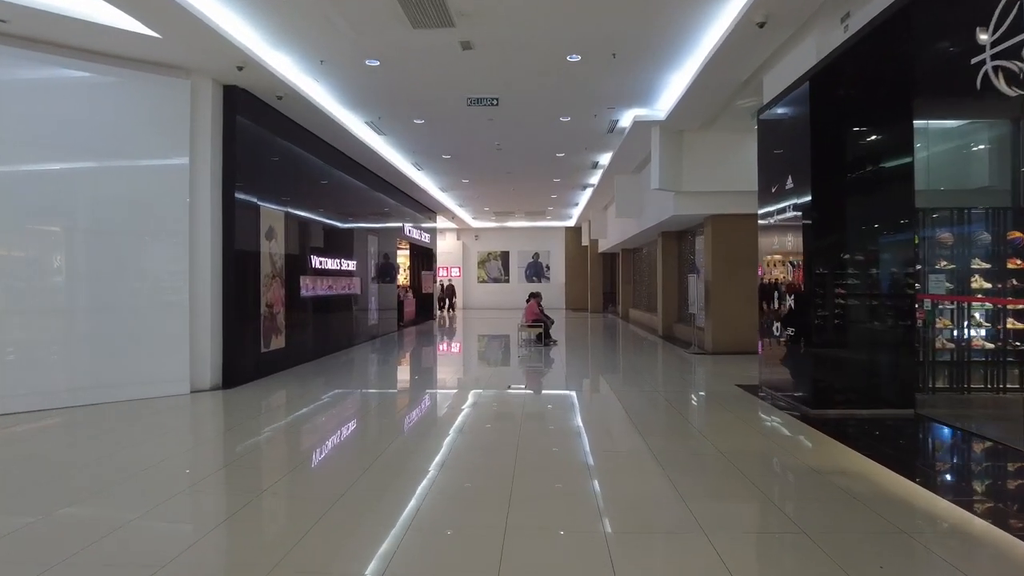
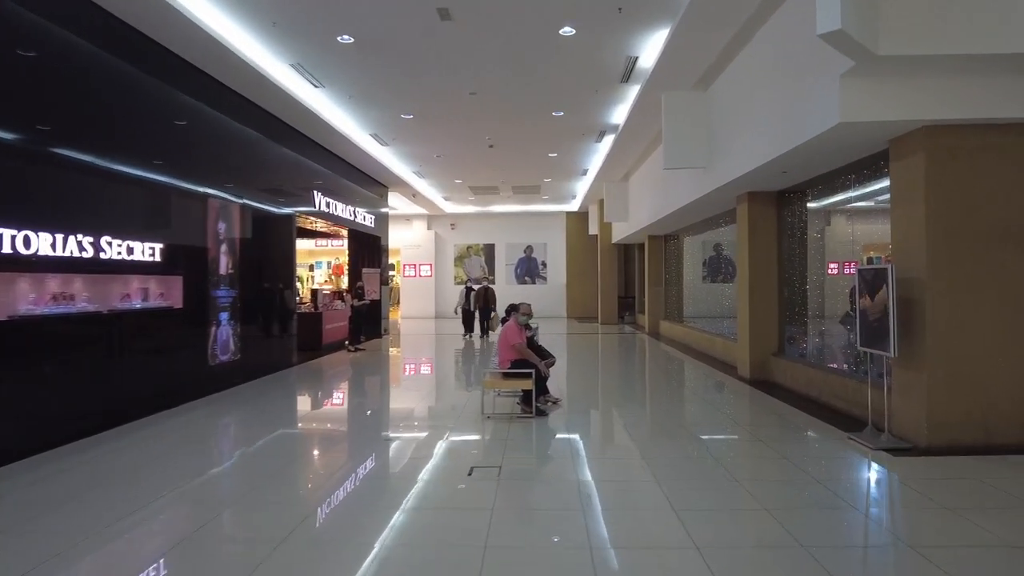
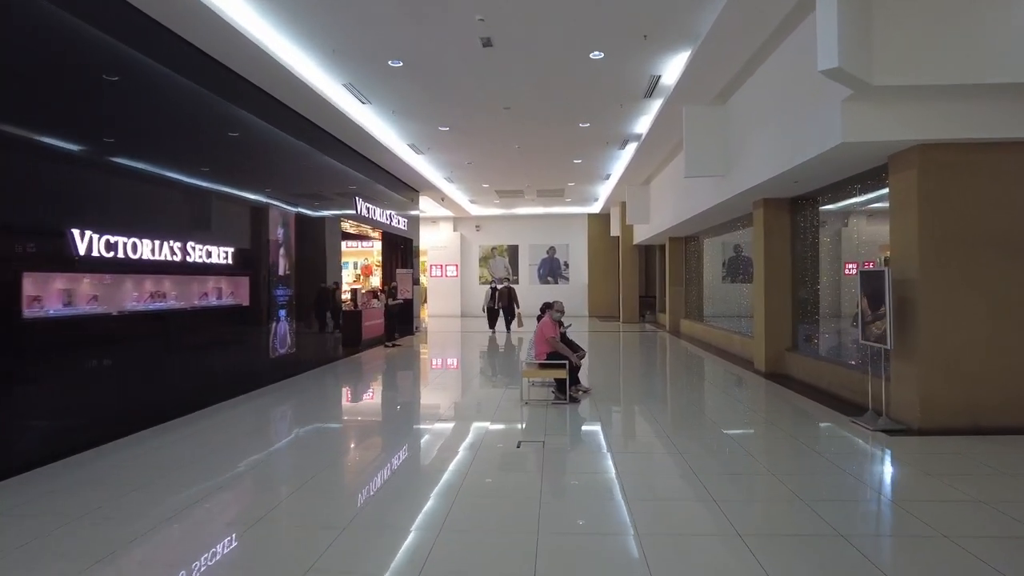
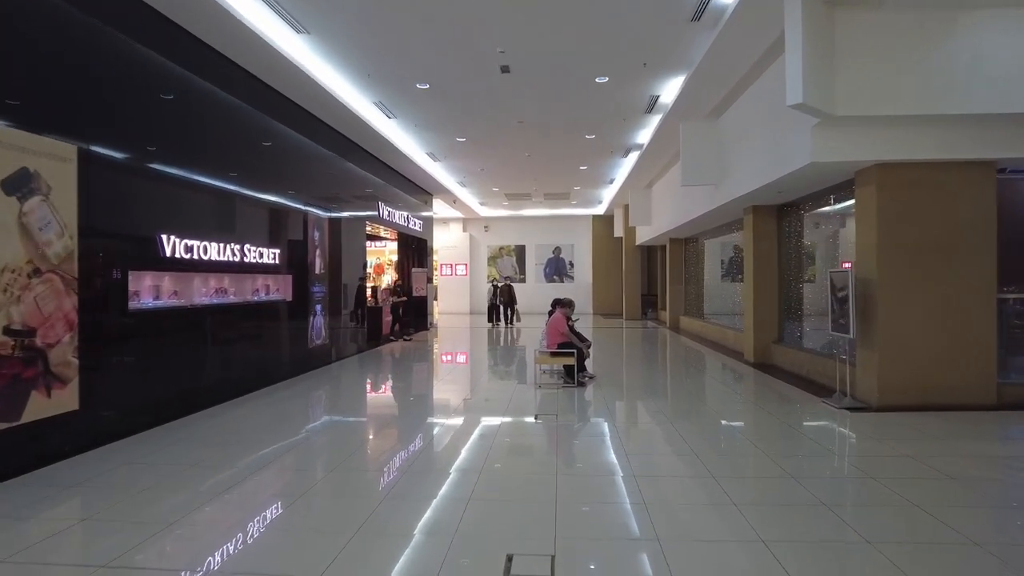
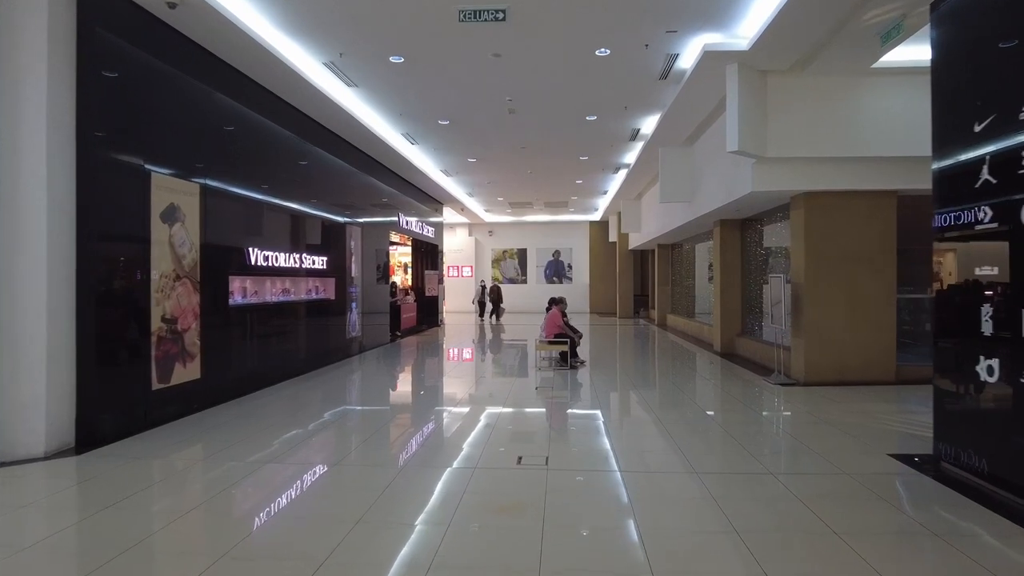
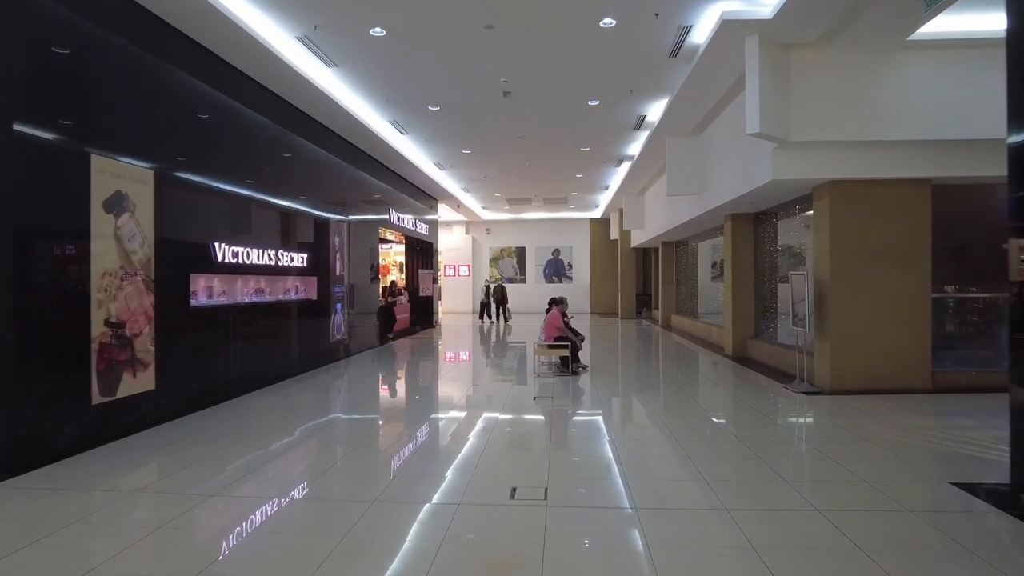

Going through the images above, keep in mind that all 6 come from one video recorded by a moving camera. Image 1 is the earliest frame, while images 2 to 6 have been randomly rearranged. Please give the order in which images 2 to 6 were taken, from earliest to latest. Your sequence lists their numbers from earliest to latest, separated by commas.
5, 6, 4, 3, 2
